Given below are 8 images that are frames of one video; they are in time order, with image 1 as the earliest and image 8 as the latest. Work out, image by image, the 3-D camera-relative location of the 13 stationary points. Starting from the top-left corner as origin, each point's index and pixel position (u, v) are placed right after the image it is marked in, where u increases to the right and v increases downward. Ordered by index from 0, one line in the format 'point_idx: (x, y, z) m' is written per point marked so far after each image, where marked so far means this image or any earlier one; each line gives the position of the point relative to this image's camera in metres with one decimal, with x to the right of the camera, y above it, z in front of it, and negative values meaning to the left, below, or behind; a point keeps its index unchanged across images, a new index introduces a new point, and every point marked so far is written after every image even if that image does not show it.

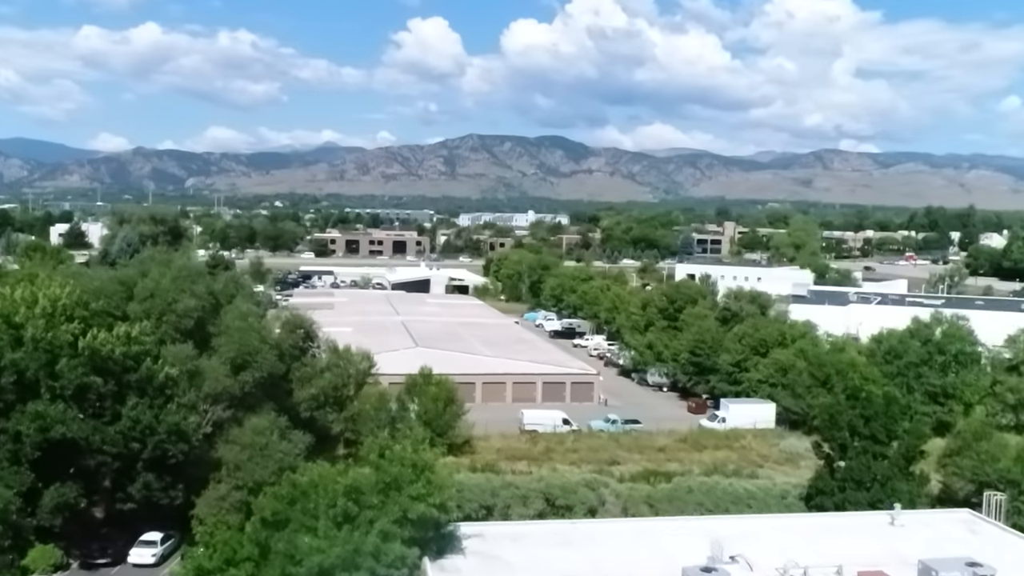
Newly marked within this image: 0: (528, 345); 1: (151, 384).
0: (+0.2, -0.7, +12.8) m
1: (-2.1, -0.6, +5.8) m
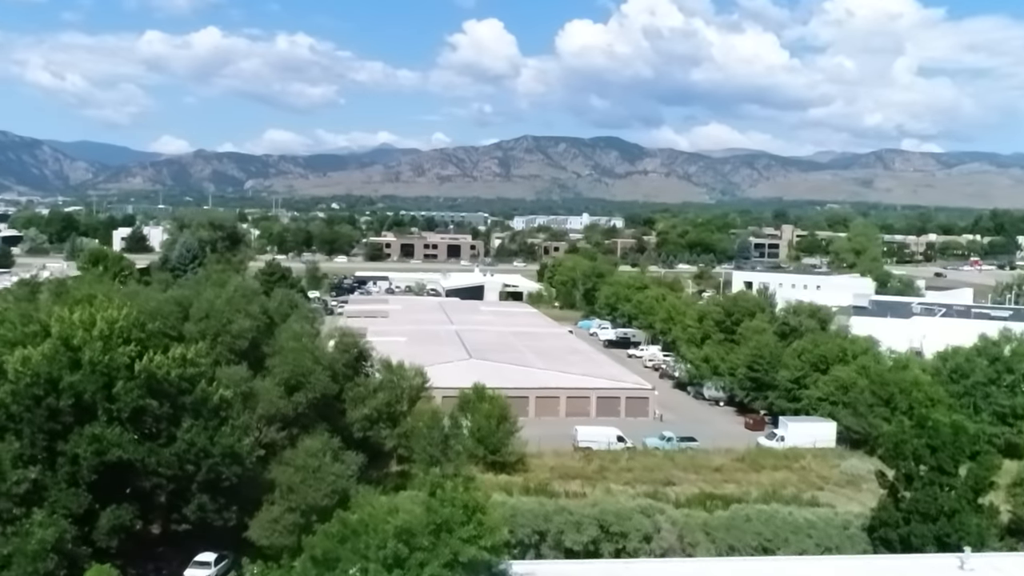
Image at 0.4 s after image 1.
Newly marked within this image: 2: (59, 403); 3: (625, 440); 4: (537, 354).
0: (+0.9, -0.9, +12.7) m
1: (-1.8, -0.7, +5.9) m
2: (-2.4, -0.6, +5.5) m
3: (+1.0, -1.4, +9.4) m
4: (+0.3, -0.8, +12.8) m
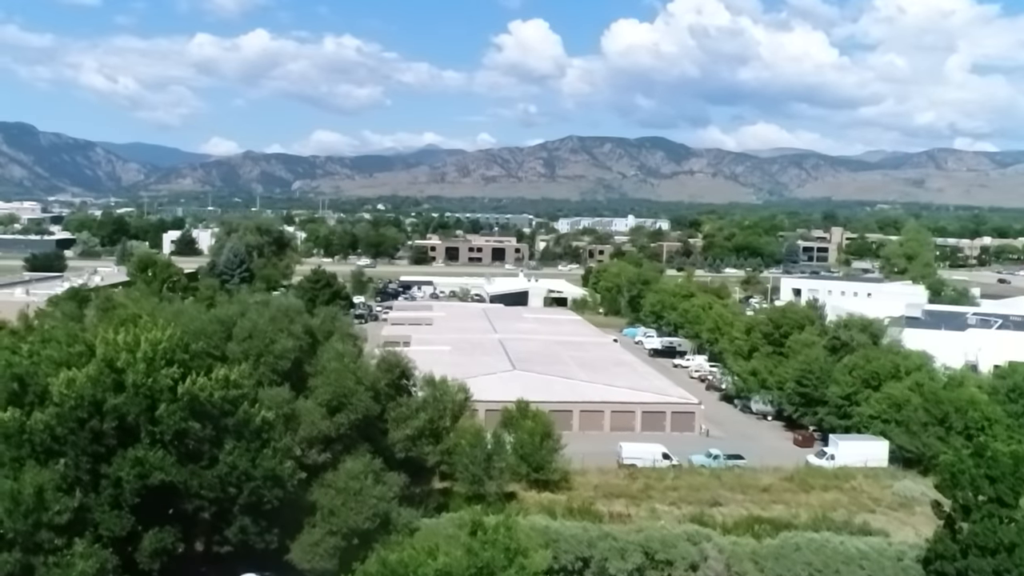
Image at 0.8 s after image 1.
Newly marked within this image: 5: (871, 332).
0: (+1.4, -1.0, +12.6) m
1: (-1.5, -0.8, +5.8) m
2: (-2.2, -0.7, +5.5) m
3: (+1.4, -1.5, +9.2) m
4: (+0.9, -1.0, +12.7) m
5: (+4.0, -0.5, +11.4) m
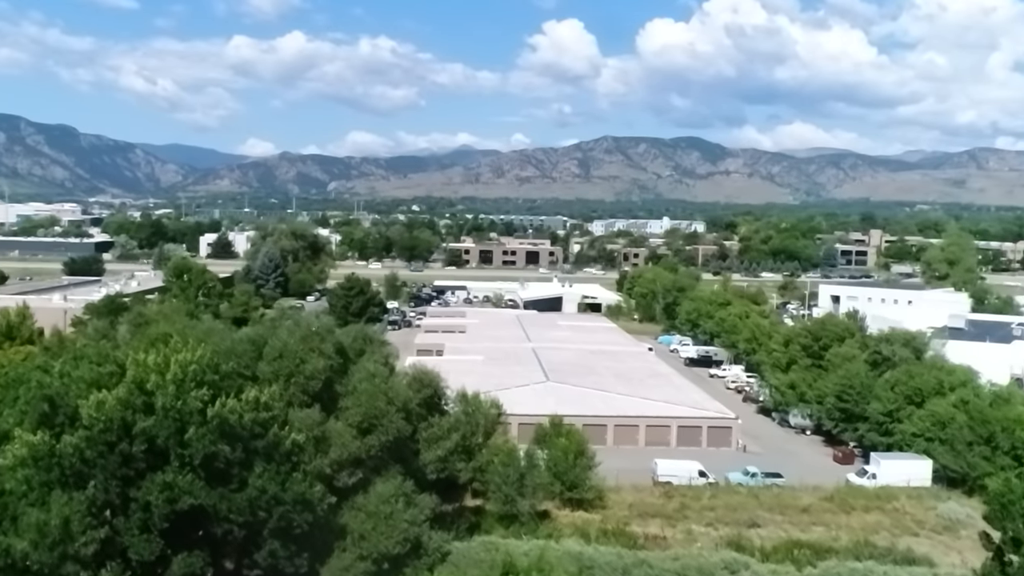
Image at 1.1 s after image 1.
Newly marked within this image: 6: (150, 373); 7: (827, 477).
0: (+1.8, -1.1, +12.4) m
1: (-1.3, -0.9, +5.8) m
2: (-2.0, -0.9, +5.4) m
3: (+1.7, -1.7, +9.0) m
4: (+1.3, -1.1, +12.5) m
5: (+4.4, -0.6, +11.1) m
6: (-2.0, -0.5, +5.7) m
7: (+2.9, -1.7, +9.3) m
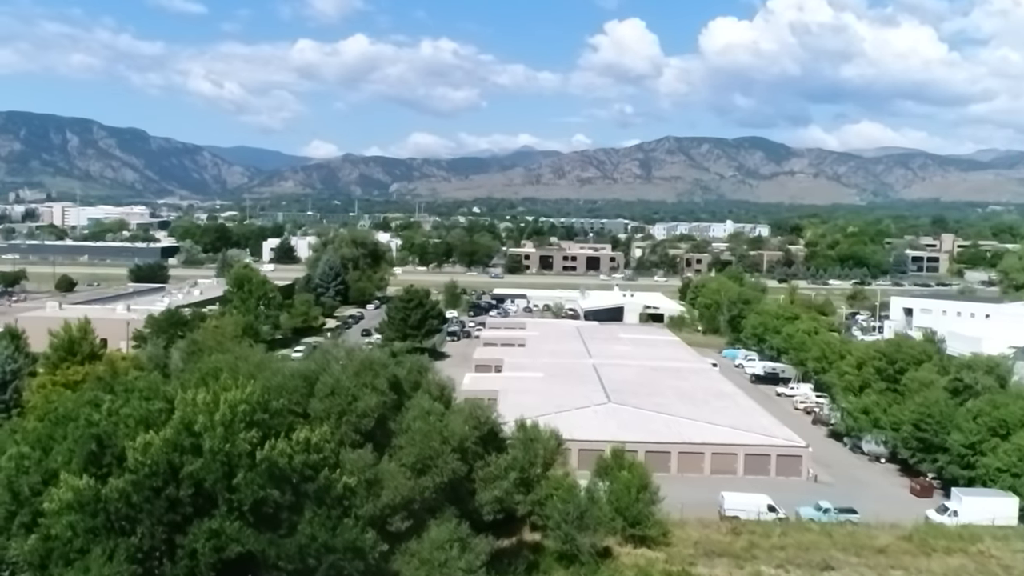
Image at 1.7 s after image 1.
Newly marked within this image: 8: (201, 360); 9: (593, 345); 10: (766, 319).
0: (+2.6, -1.4, +12.0) m
1: (-1.0, -1.1, +5.6) m
2: (-1.7, -1.1, +5.2) m
3: (+2.3, -1.9, +8.6) m
4: (+2.0, -1.3, +12.2) m
5: (+5.1, -0.9, +10.6) m
6: (-1.7, -0.7, +5.5) m
7: (+3.4, -2.0, +8.9) m
8: (-2.3, -0.5, +7.4) m
9: (+1.4, -0.9, +17.0) m
10: (+4.3, -0.5, +17.3) m
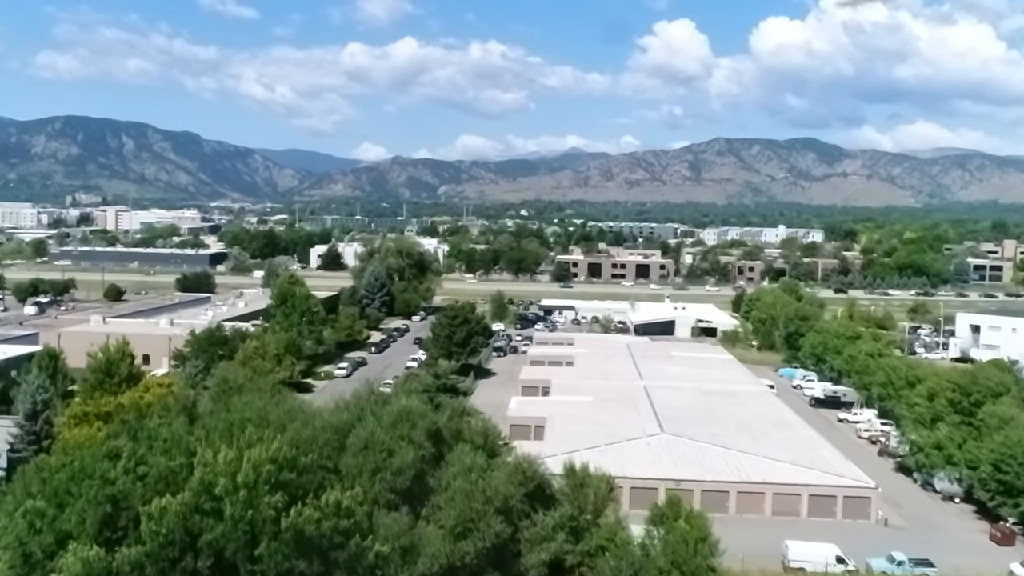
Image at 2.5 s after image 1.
0: (+3.1, -1.6, +11.3) m
1: (-0.8, -1.4, +5.1) m
2: (-1.5, -1.3, +4.8) m
3: (+2.6, -2.2, +8.0) m
4: (+2.6, -1.6, +11.5) m
5: (+5.5, -1.1, +9.8) m
6: (-1.5, -0.9, +5.1) m
7: (+3.8, -2.2, +8.2) m
8: (-1.9, -0.8, +7.0) m
9: (+2.1, -1.2, +16.4) m
10: (+5.1, -0.8, +16.5) m
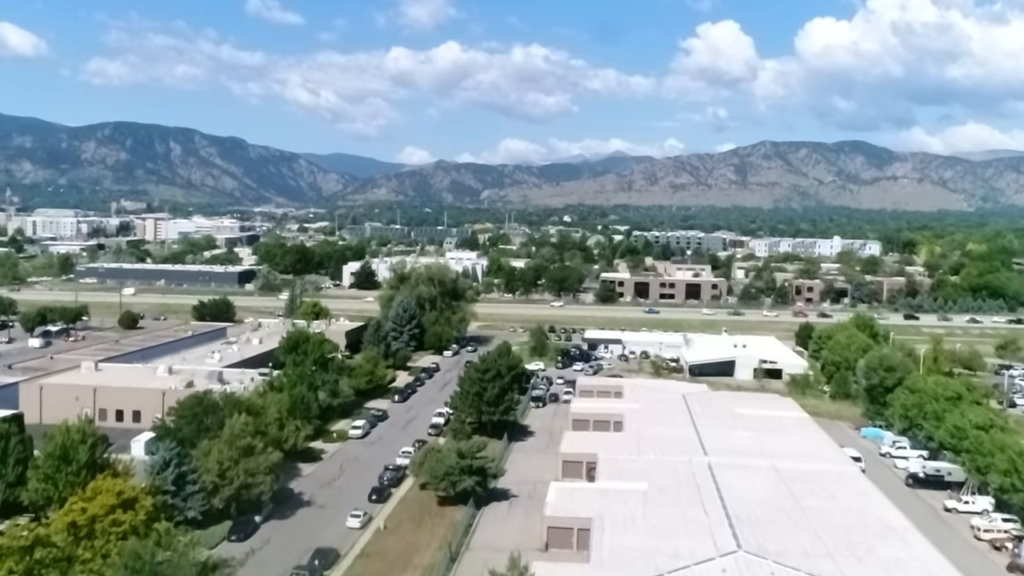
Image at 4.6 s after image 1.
0: (+3.4, -2.3, +9.0) m
1: (-0.7, -2.1, +2.9) m
2: (-1.4, -2.0, +2.7) m
3: (+2.8, -2.8, +5.7) m
4: (+2.9, -2.3, +9.2) m
5: (+5.8, -1.8, +7.3) m
6: (-1.4, -1.6, +2.9) m
7: (+4.0, -2.9, +5.8) m
8: (-1.8, -1.4, +4.8) m
9: (+2.7, -1.9, +14.0) m
10: (+5.7, -1.5, +14.1) m
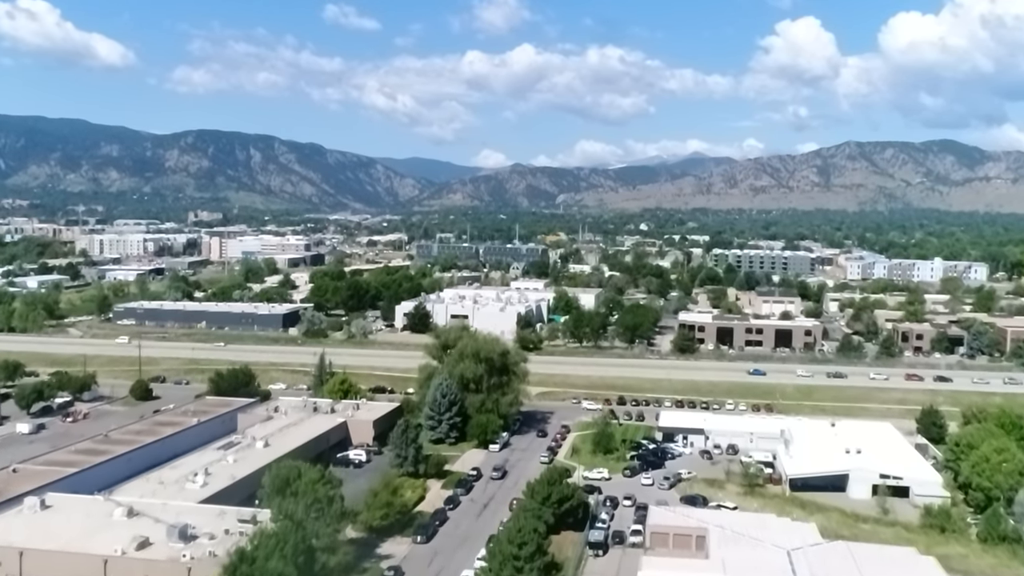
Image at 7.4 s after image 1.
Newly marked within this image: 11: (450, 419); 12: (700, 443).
0: (+3.5, -3.8, +4.9) m
1: (-1.1, -3.6, -0.8) m
2: (-1.8, -3.5, -1.0) m
3: (+2.6, -4.3, +1.7) m
4: (+3.0, -3.8, +5.2) m
5: (+5.7, -3.3, +3.2) m
6: (-1.8, -3.1, -0.7) m
7: (+3.8, -4.4, +1.7) m
8: (-2.0, -3.0, +1.2) m
9: (+3.1, -3.5, +10.1) m
10: (+6.1, -3.1, +9.9) m
11: (-1.2, -2.5, +18.9) m
12: (+3.6, -2.9, +19.3) m
